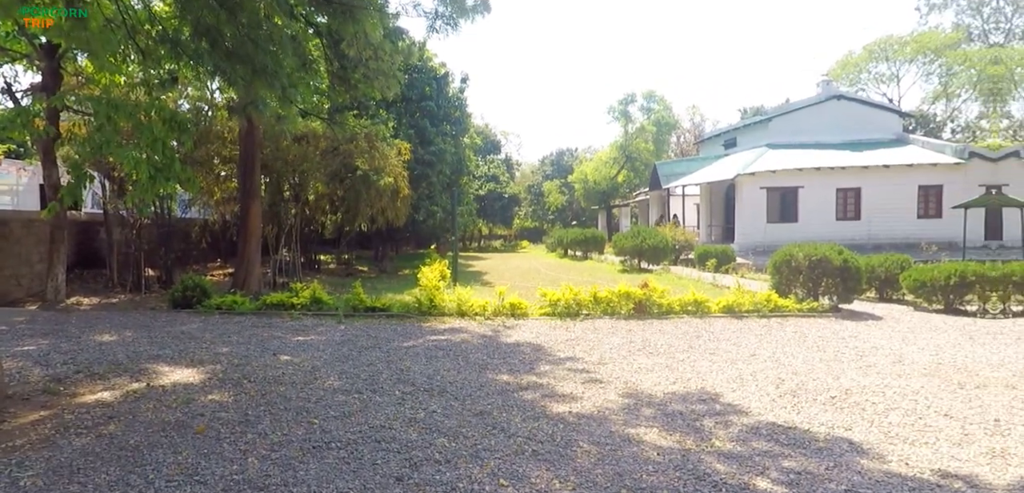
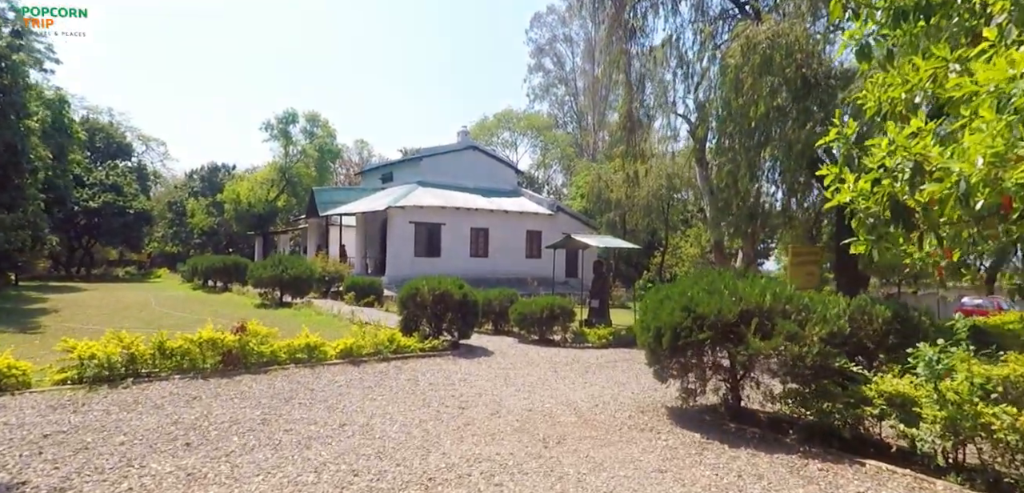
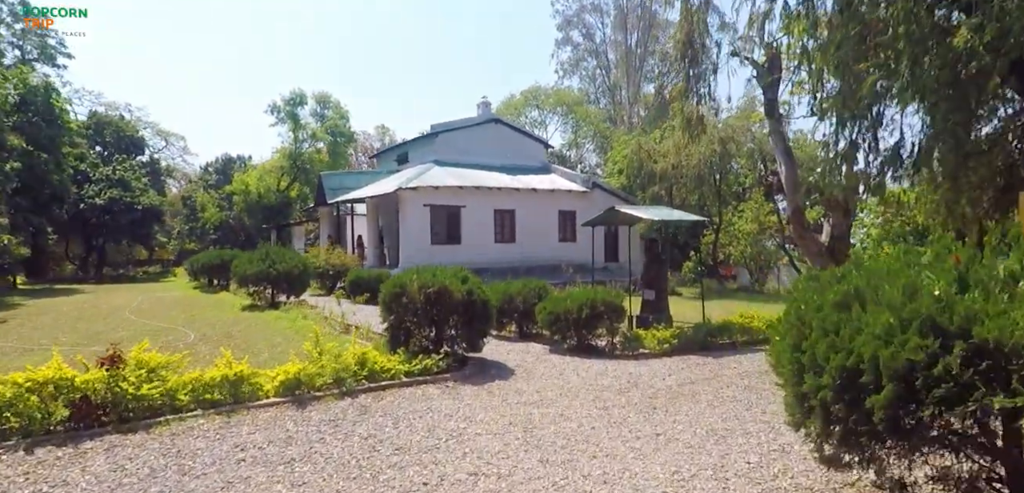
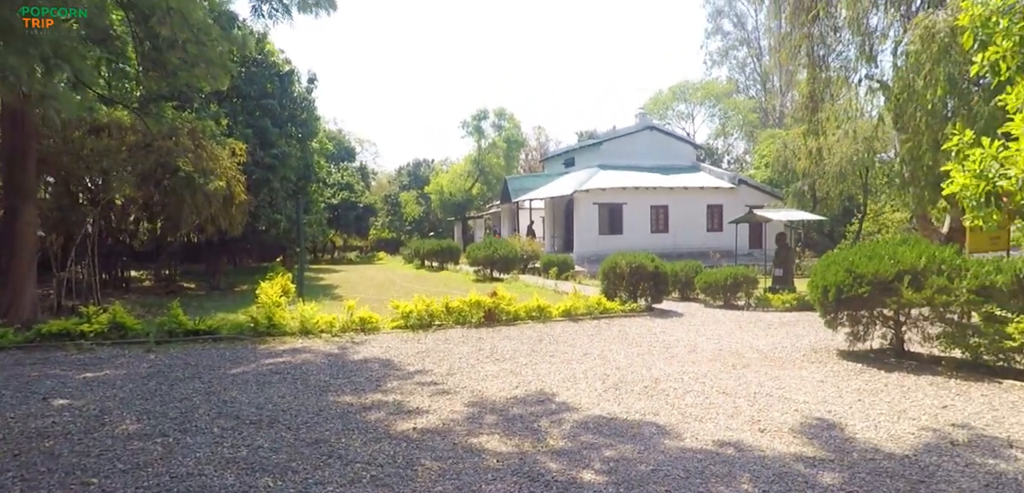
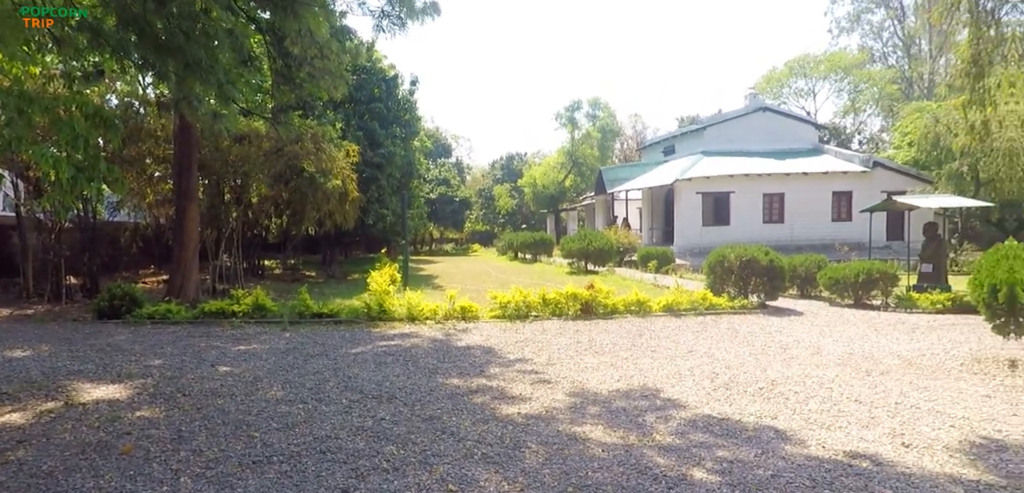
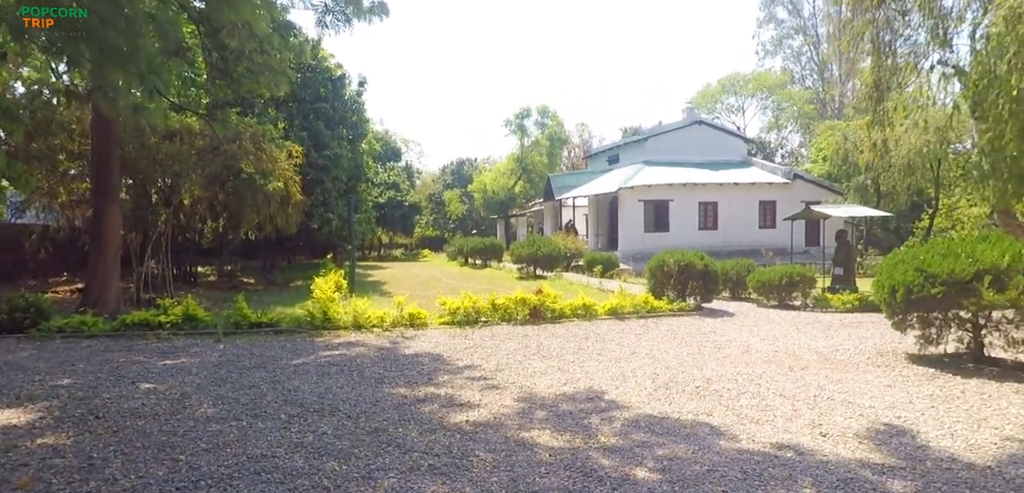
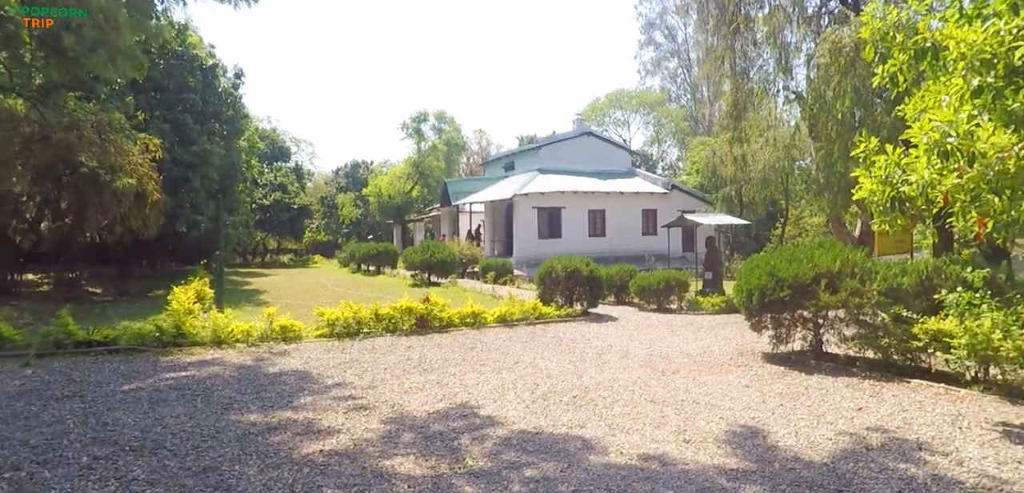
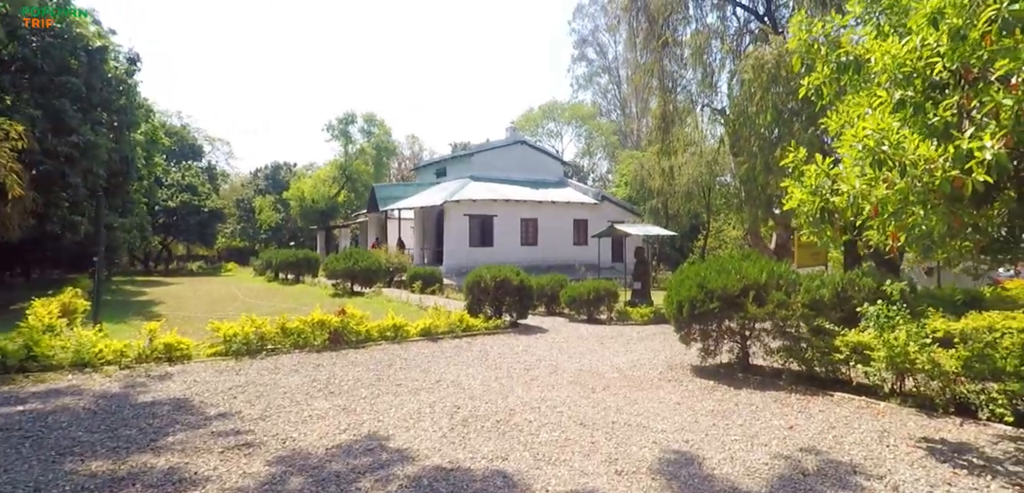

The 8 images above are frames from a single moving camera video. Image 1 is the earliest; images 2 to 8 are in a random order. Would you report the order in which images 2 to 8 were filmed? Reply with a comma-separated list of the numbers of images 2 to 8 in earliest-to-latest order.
5, 6, 4, 7, 8, 2, 3
